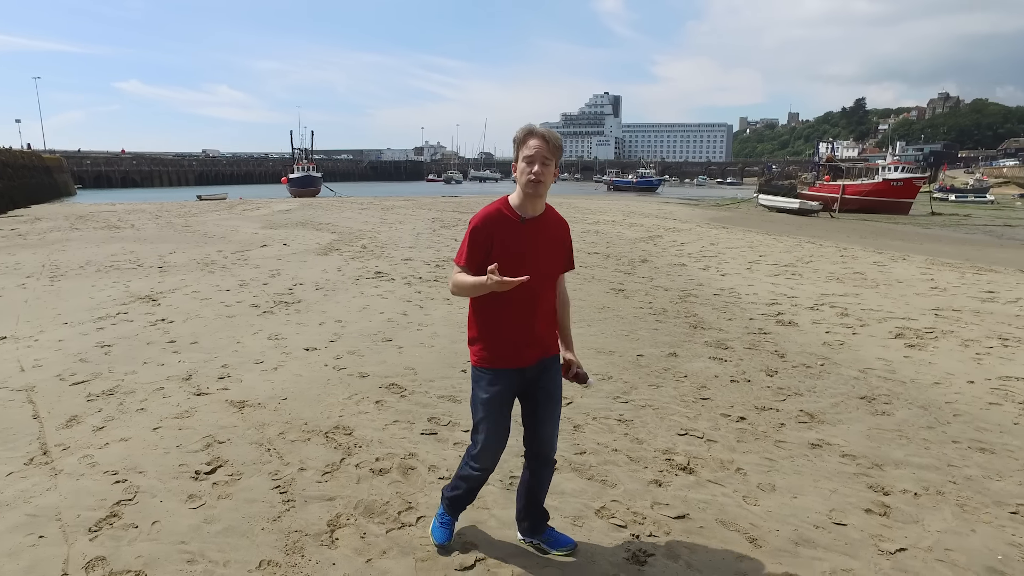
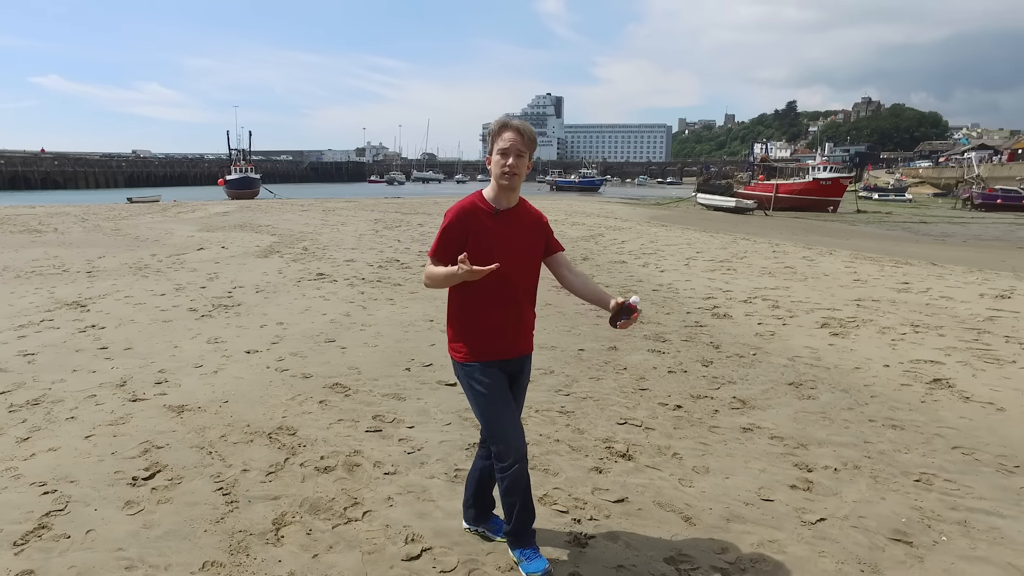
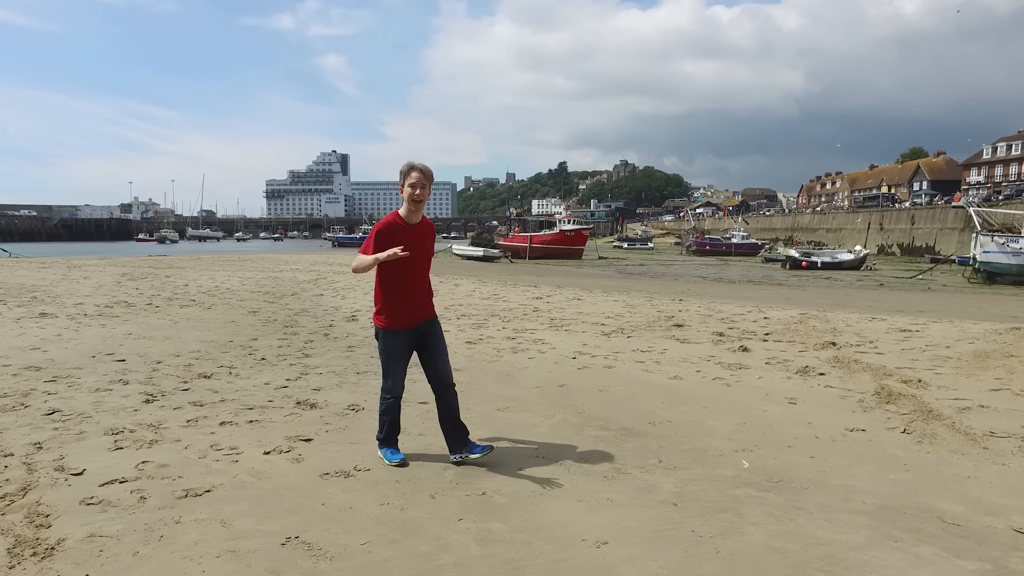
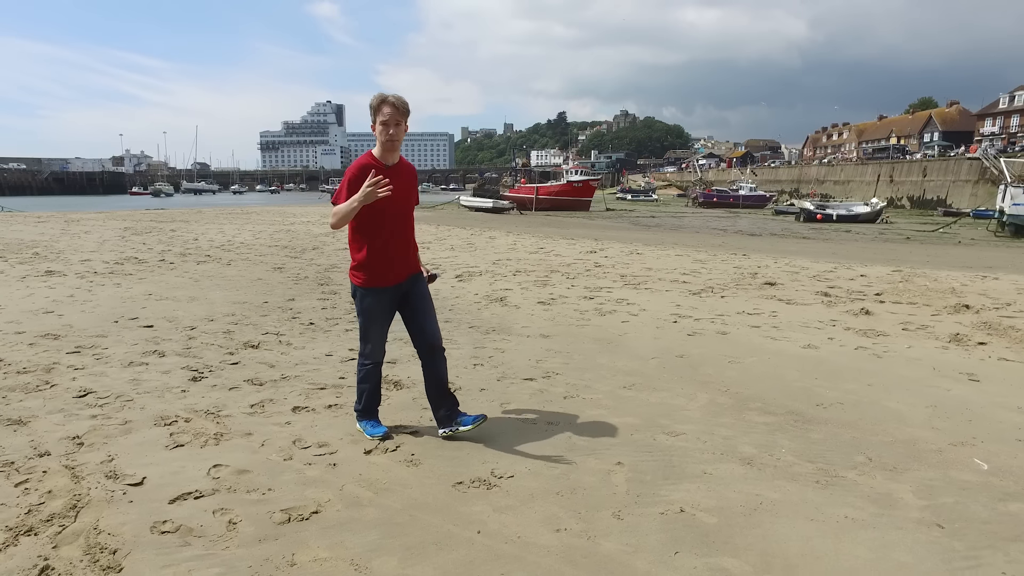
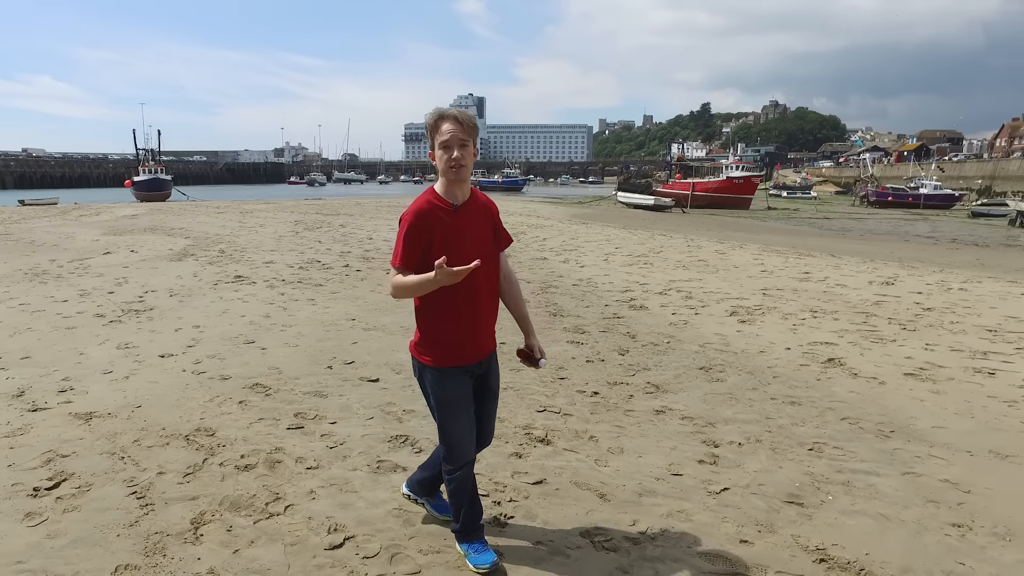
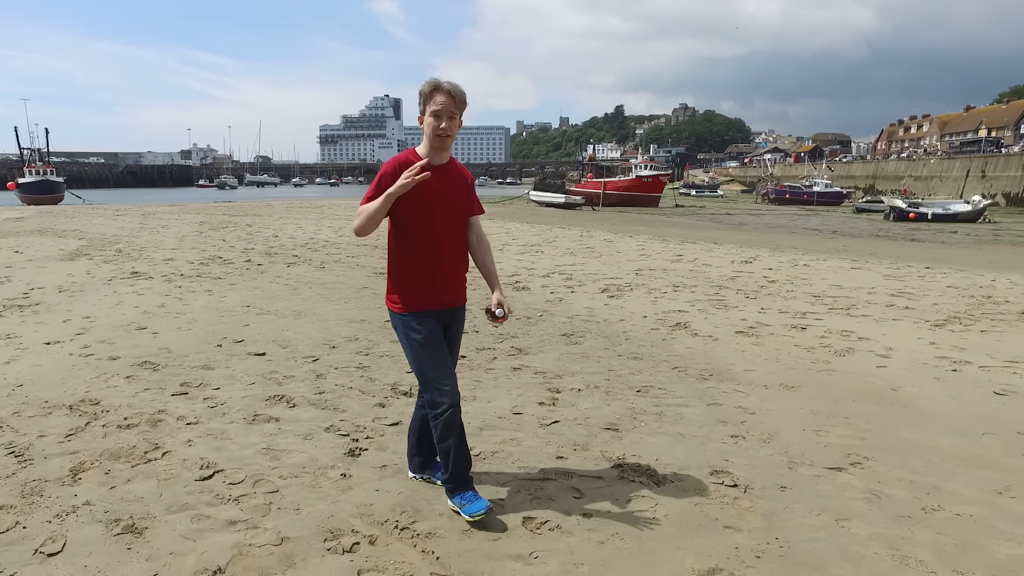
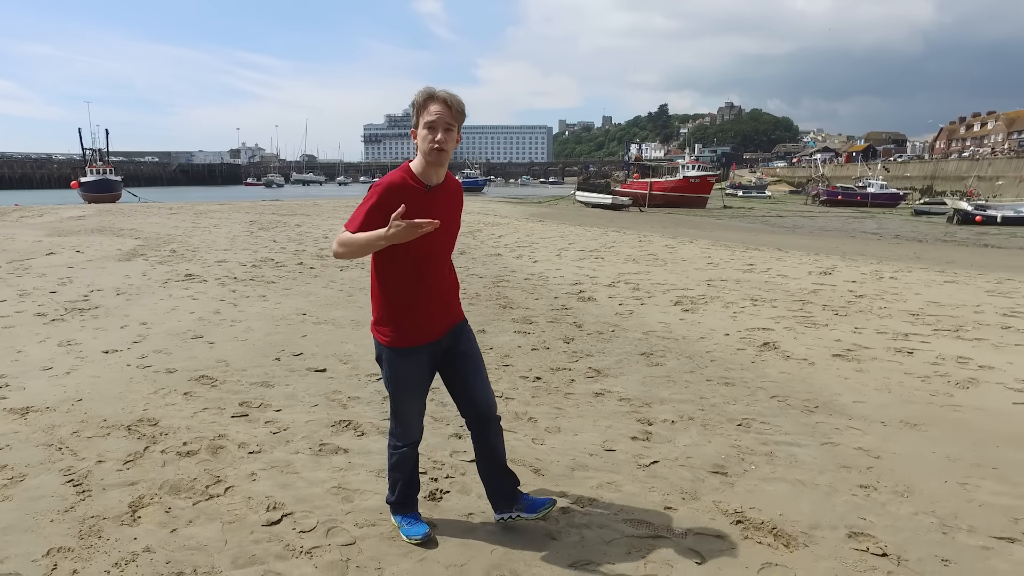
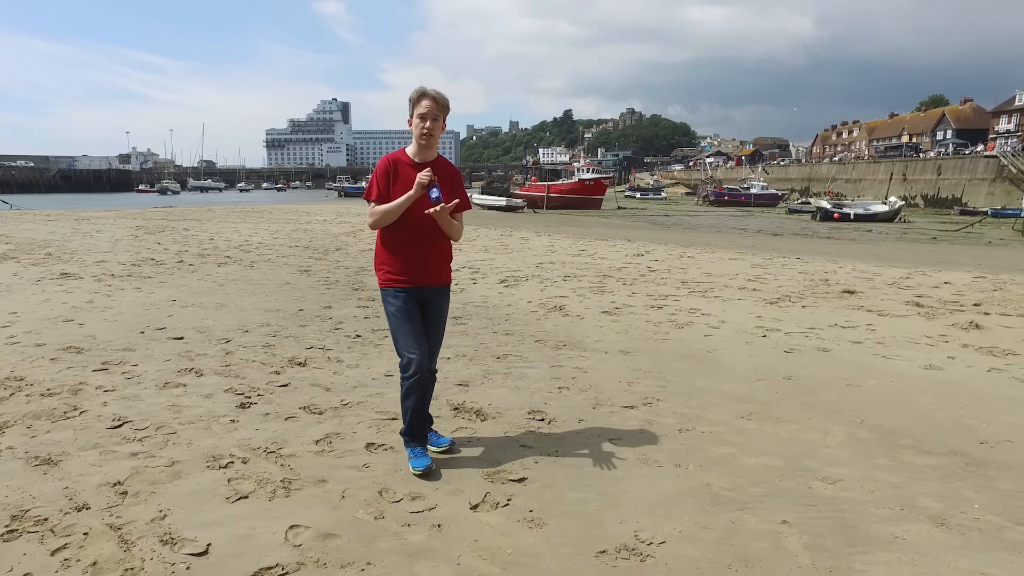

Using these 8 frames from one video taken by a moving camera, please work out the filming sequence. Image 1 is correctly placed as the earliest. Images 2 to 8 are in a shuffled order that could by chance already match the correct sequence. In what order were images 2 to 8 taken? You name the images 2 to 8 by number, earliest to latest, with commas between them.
2, 5, 7, 6, 8, 4, 3
